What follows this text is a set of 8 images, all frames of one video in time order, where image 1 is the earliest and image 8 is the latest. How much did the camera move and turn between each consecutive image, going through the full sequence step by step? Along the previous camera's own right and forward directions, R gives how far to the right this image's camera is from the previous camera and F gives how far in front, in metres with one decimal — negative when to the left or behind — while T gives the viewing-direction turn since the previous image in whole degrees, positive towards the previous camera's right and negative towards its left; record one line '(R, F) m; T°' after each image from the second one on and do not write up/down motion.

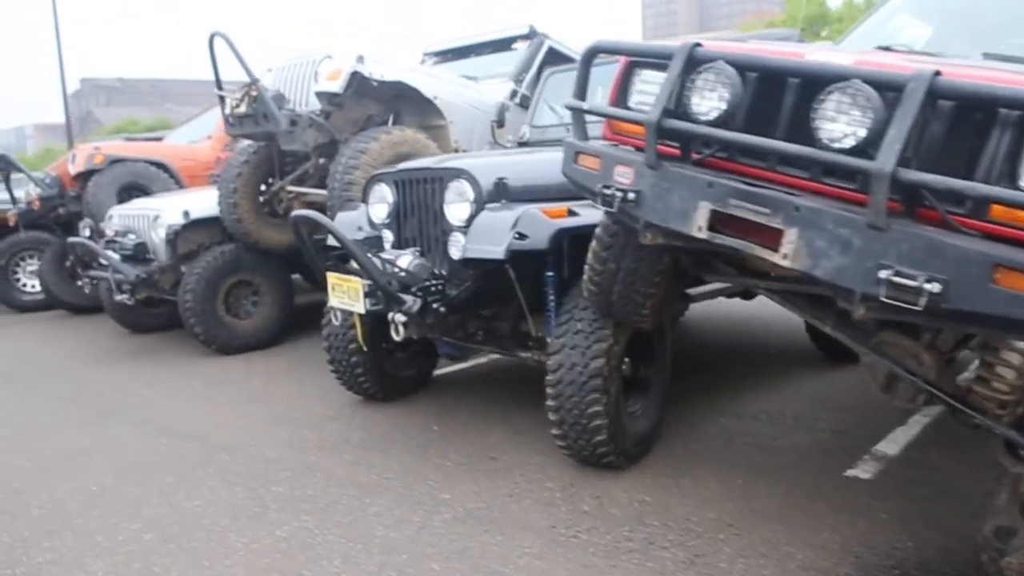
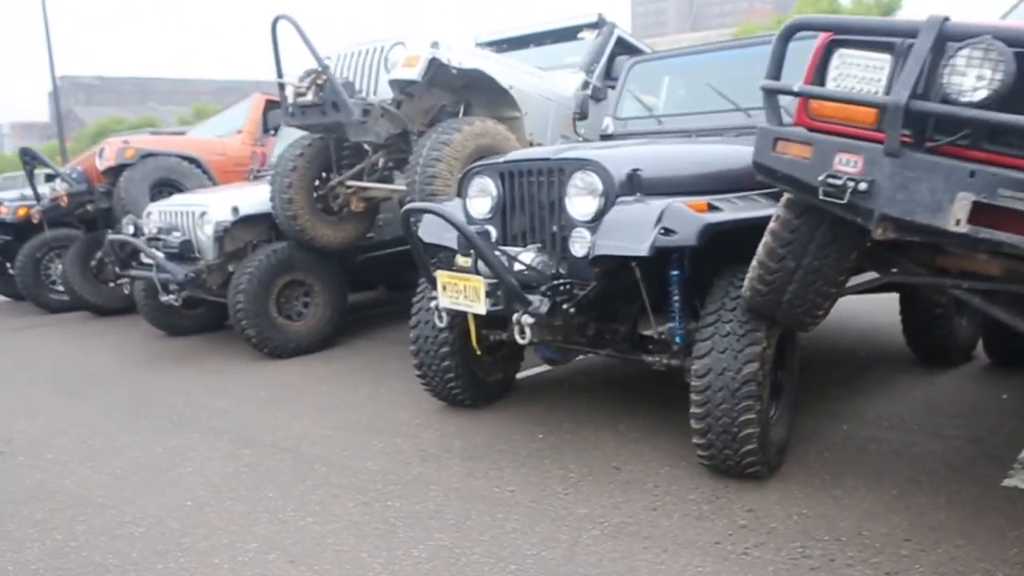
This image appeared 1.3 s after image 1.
(-0.8, +0.3) m; +2°
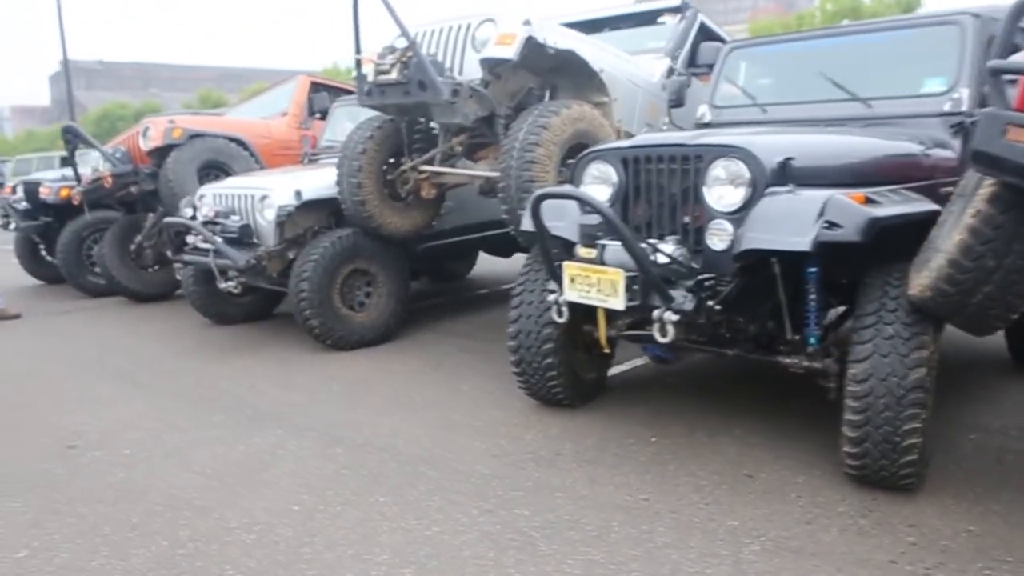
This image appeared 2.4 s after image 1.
(-0.7, +0.3) m; +1°
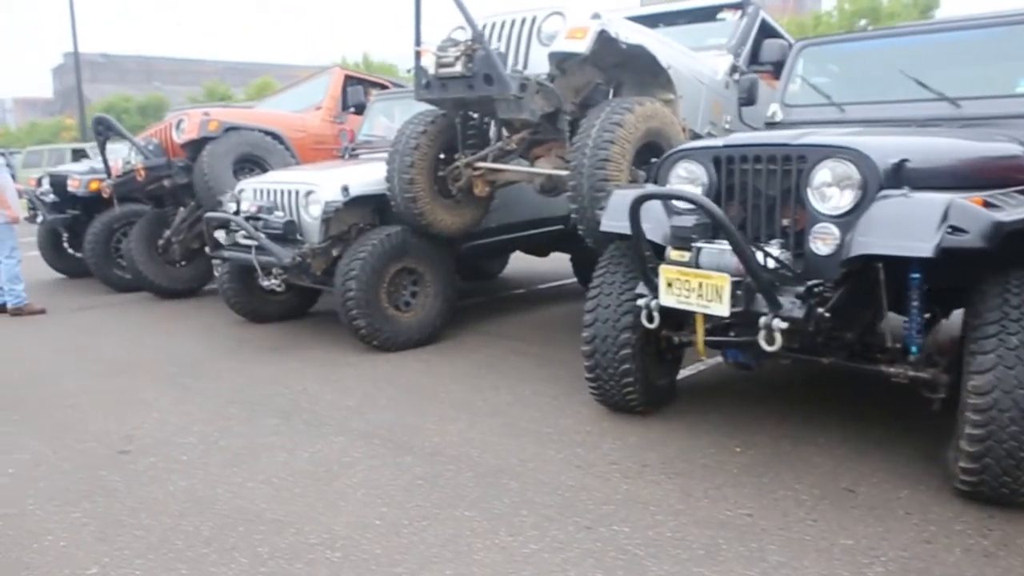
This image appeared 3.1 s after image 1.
(-0.5, +0.2) m; +1°
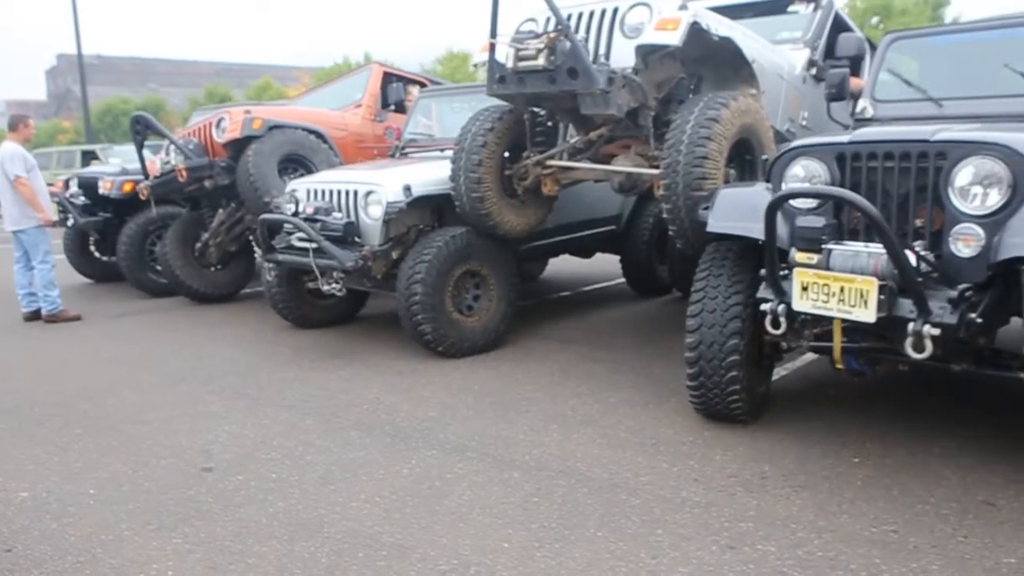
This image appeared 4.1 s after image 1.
(-0.6, +0.2) m; +1°
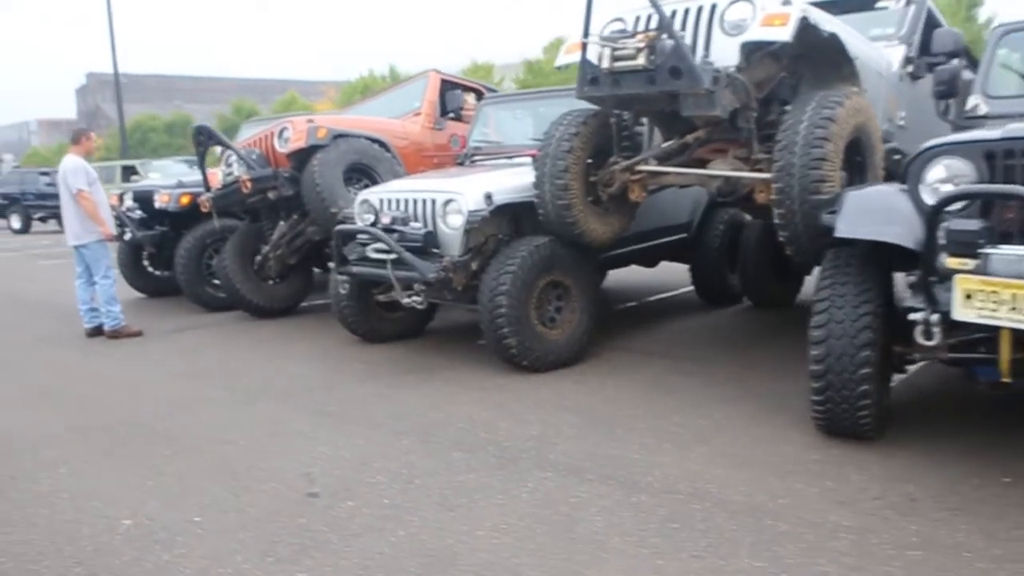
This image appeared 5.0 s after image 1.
(-0.5, +0.2) m; -1°
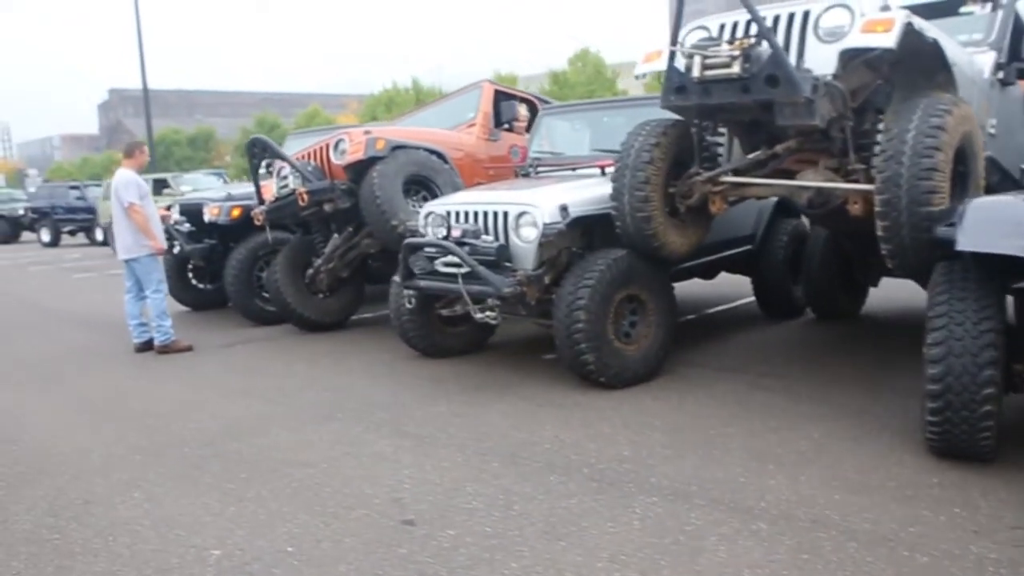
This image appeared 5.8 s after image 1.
(-0.4, +0.2) m; -1°
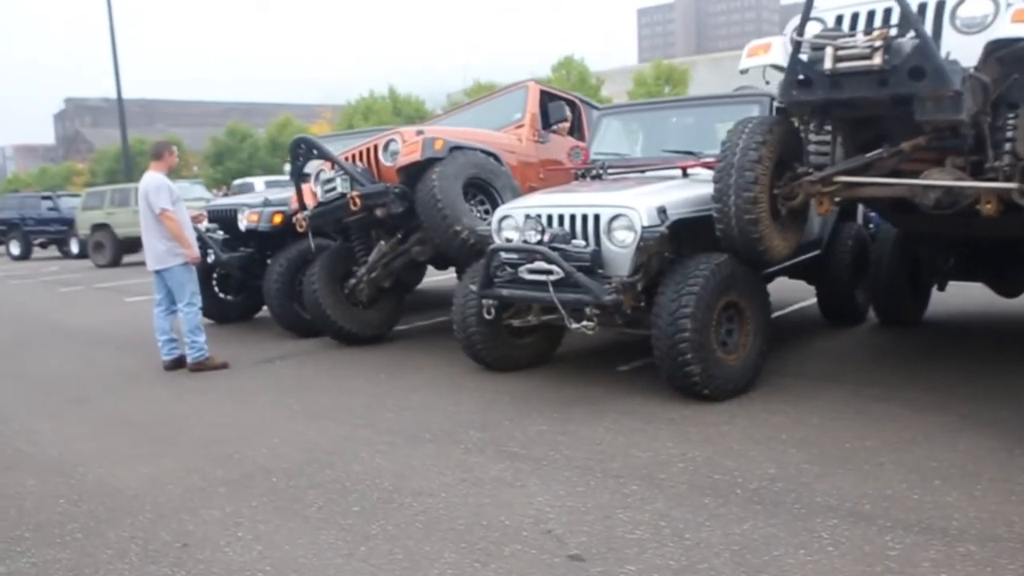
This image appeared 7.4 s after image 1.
(-0.9, +0.4) m; +3°
